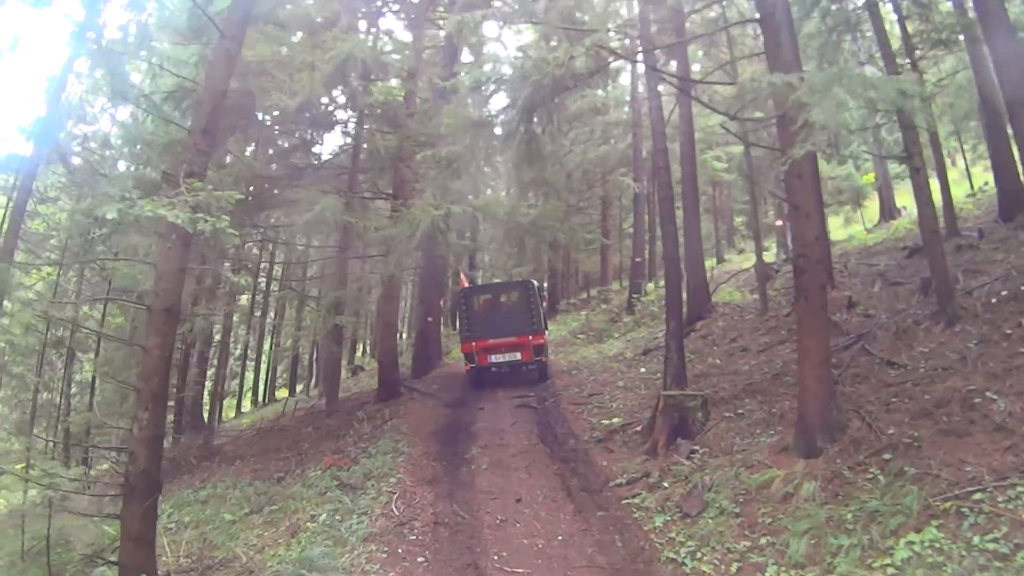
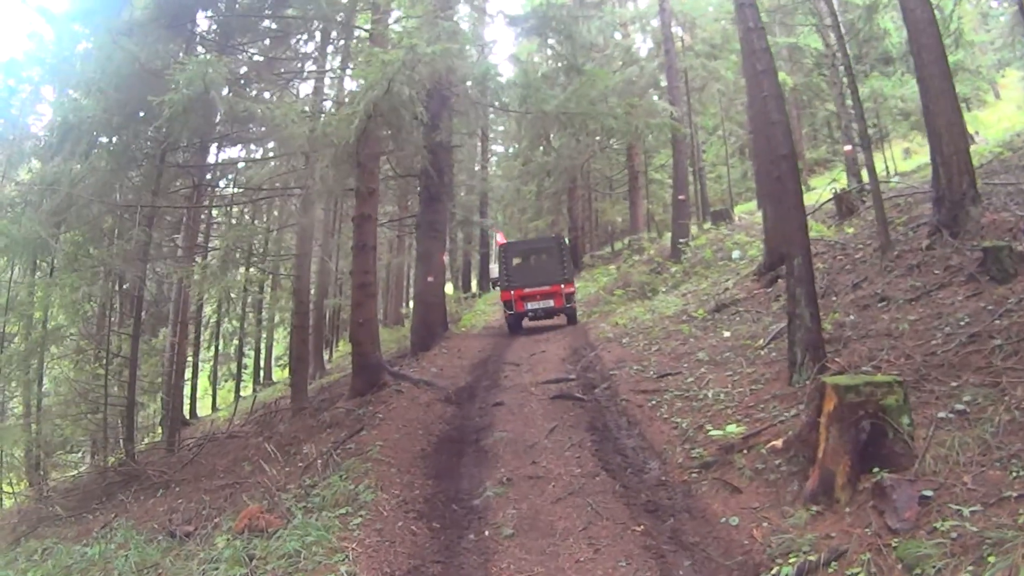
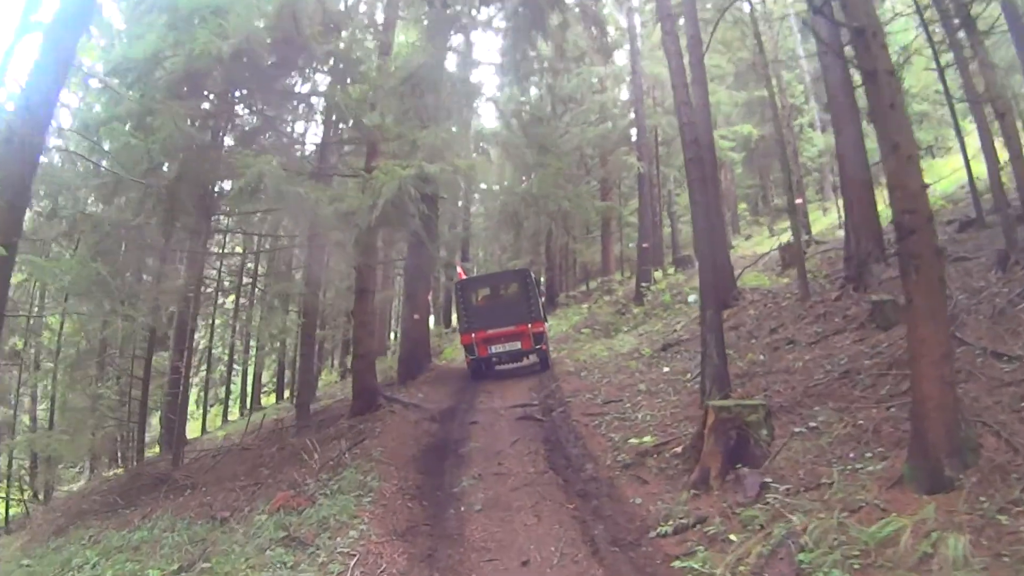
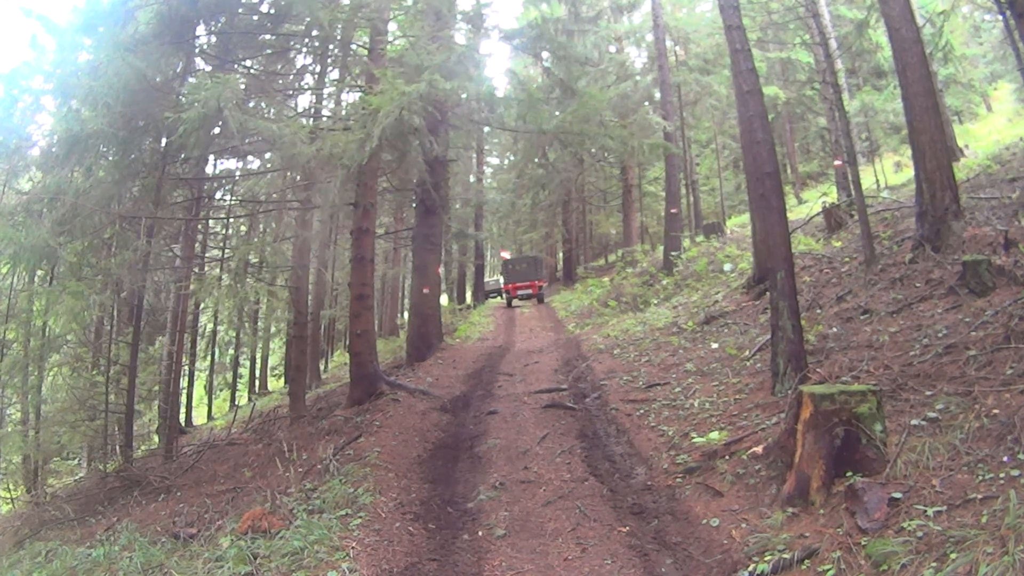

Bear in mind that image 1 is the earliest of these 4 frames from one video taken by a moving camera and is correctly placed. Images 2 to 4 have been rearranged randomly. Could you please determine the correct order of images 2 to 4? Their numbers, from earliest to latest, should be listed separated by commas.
3, 2, 4
